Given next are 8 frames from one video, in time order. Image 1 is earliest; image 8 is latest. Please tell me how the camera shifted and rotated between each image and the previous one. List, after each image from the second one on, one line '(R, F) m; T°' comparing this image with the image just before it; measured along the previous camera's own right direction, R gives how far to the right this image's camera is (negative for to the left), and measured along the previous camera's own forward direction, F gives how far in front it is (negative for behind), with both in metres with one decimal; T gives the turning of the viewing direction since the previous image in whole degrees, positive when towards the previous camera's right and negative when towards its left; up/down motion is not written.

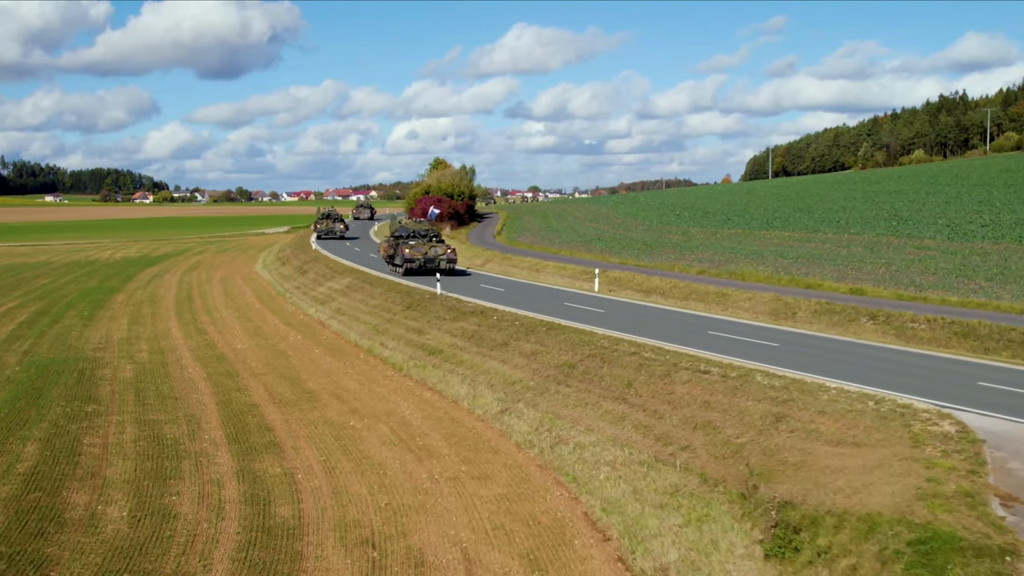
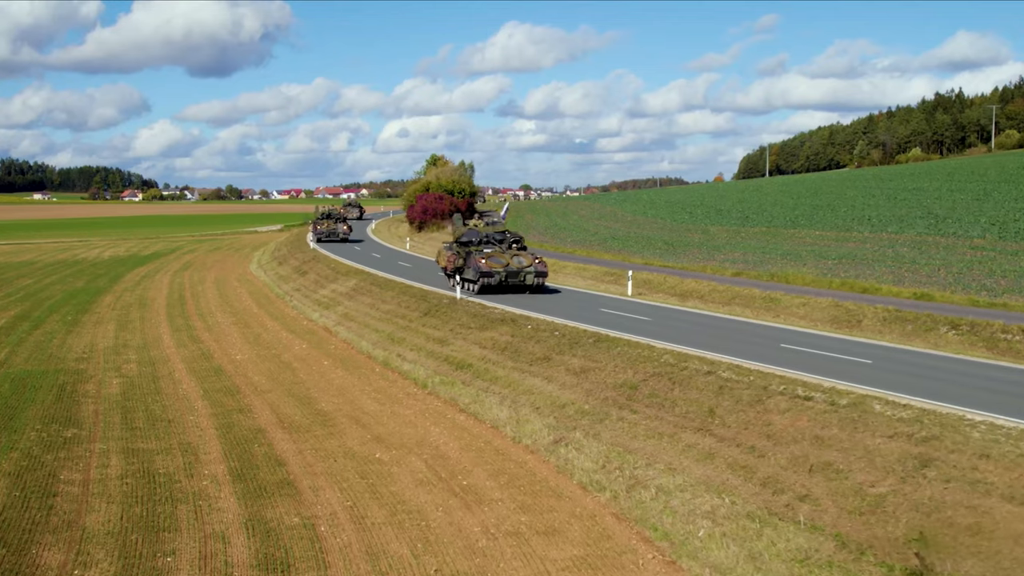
(-1.1, +2.6) m; +1°
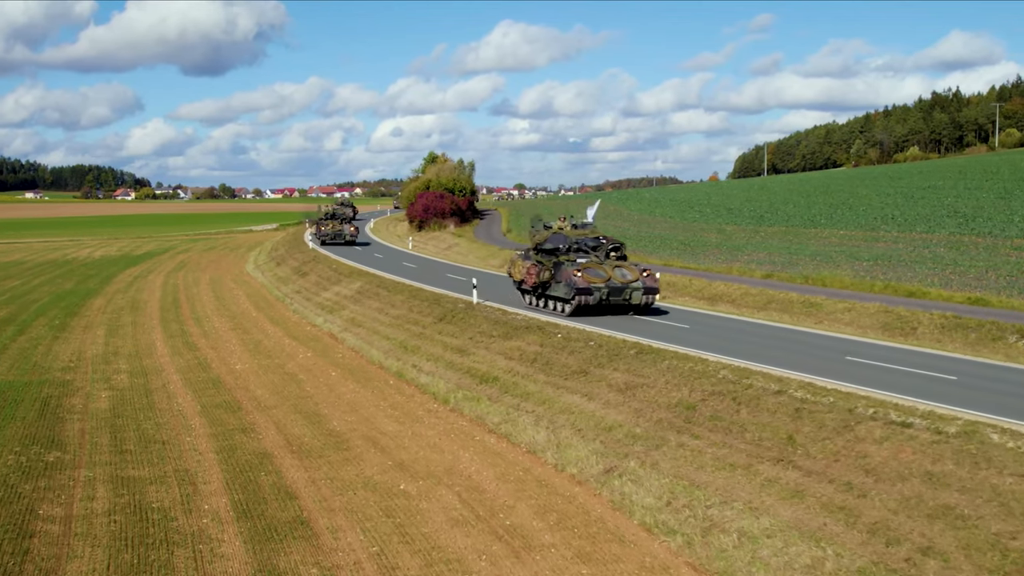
(-0.8, +1.8) m; 0°
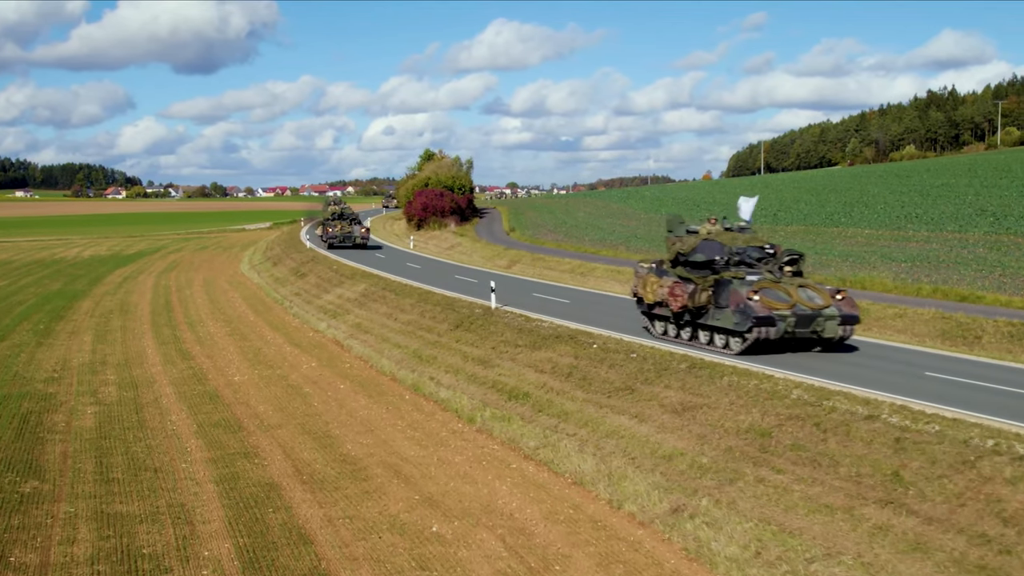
(-0.8, +1.8) m; +1°
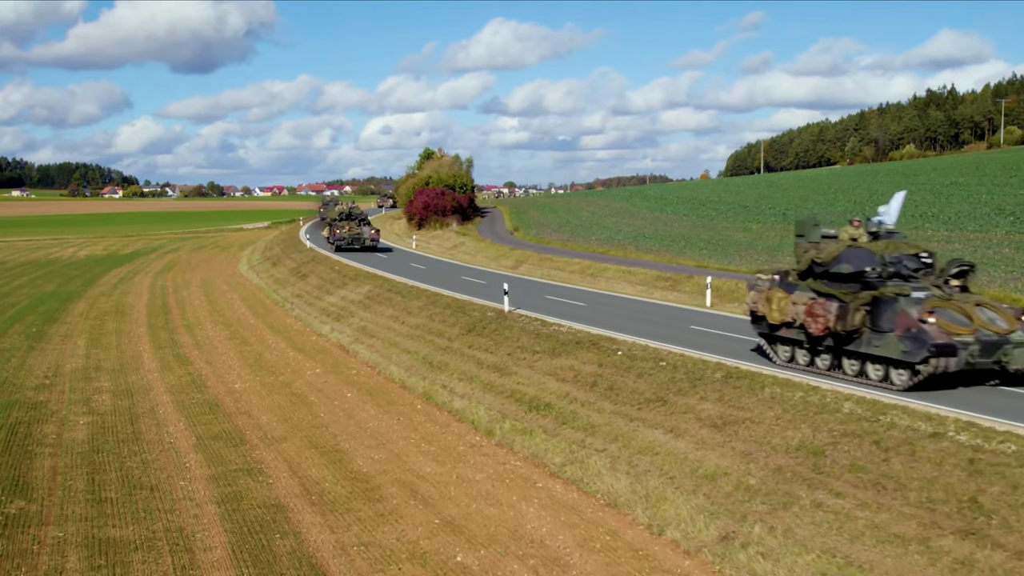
(-0.4, +1.0) m; 0°
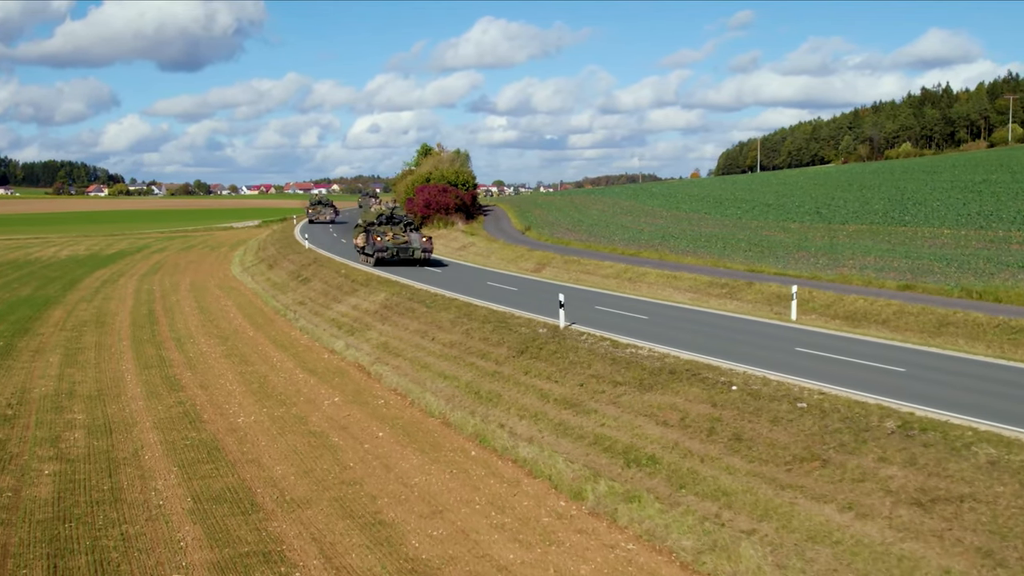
(-1.4, +3.4) m; +1°
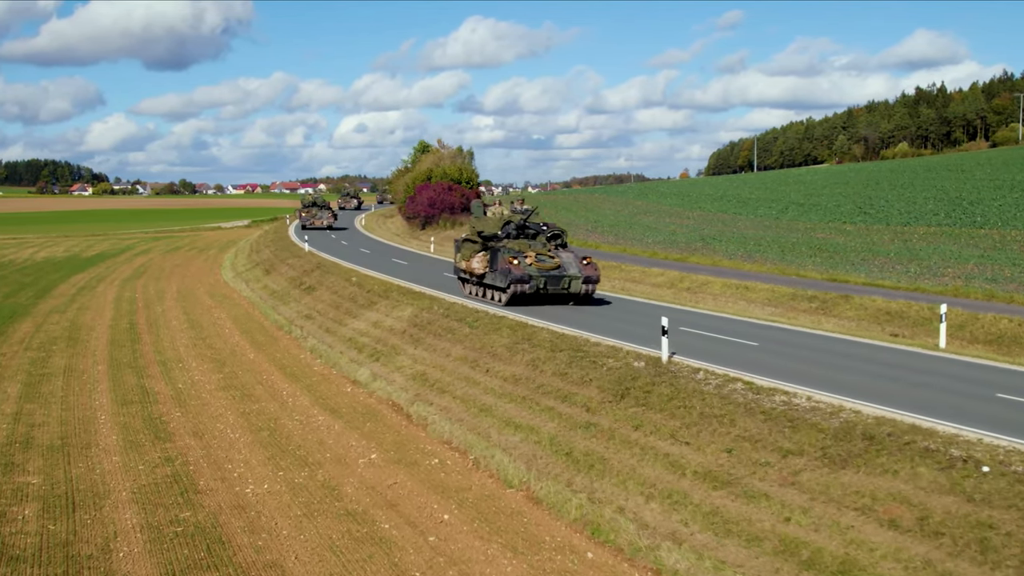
(-1.7, +4.0) m; +1°
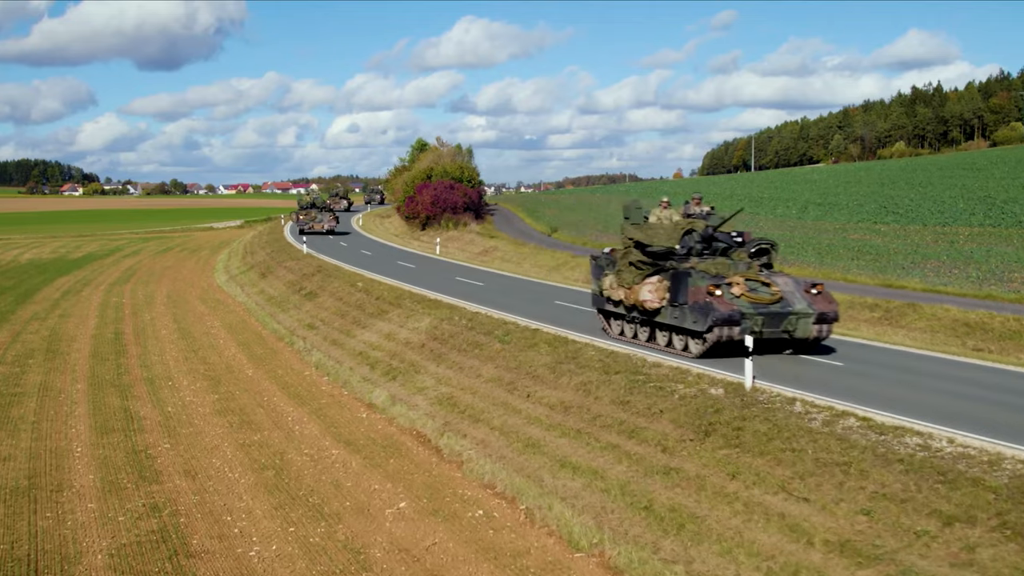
(-0.8, +2.2) m; 0°
